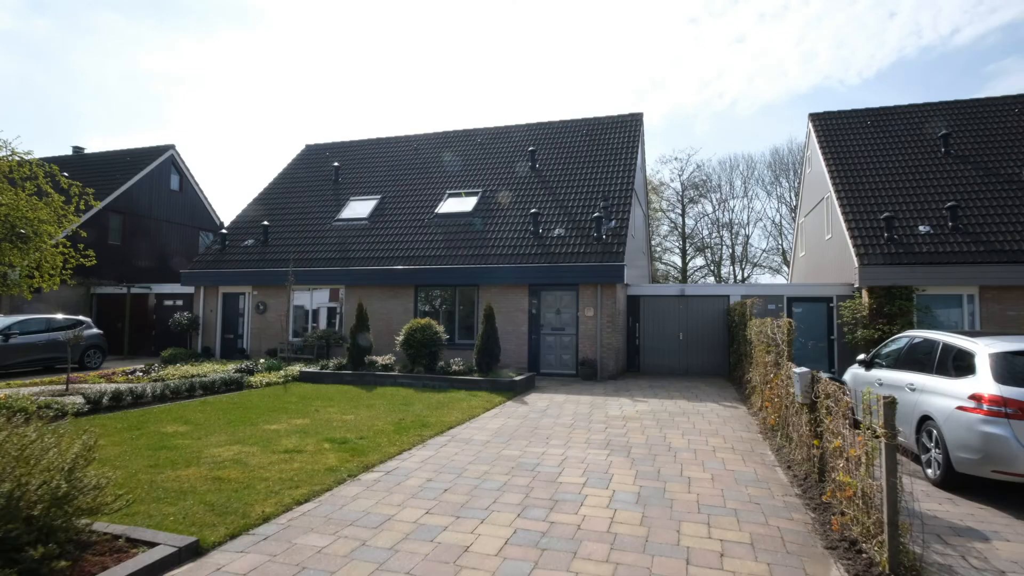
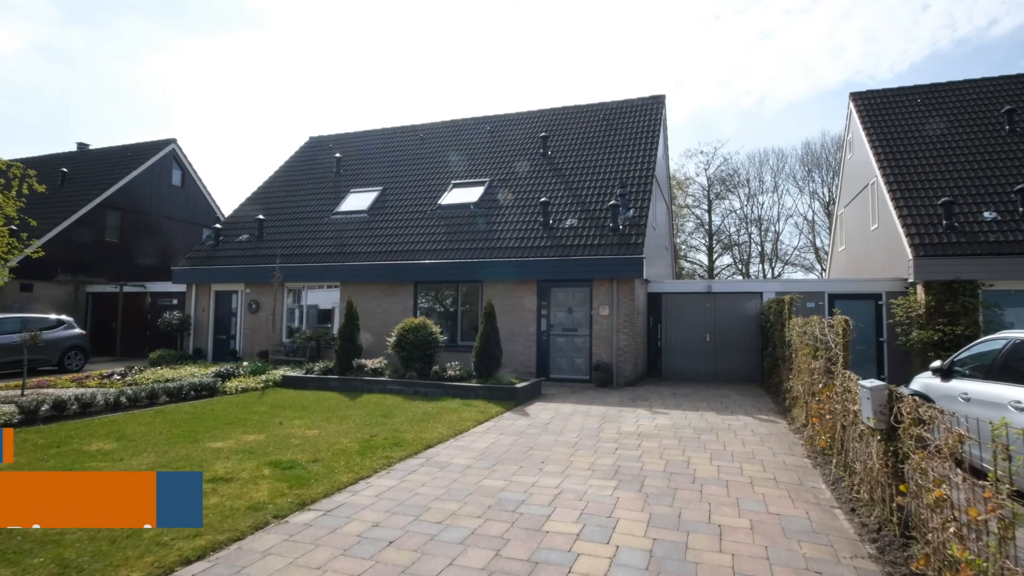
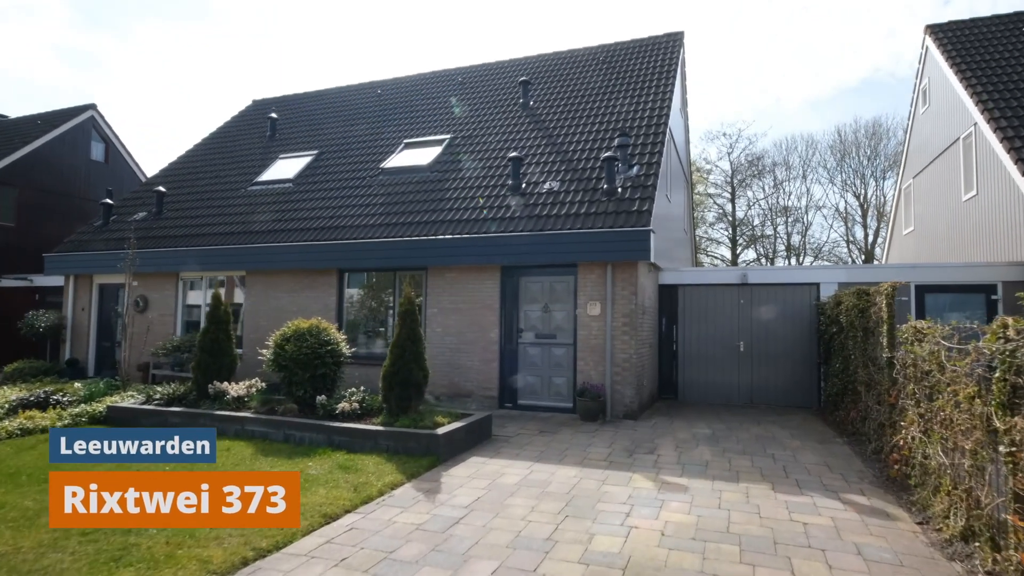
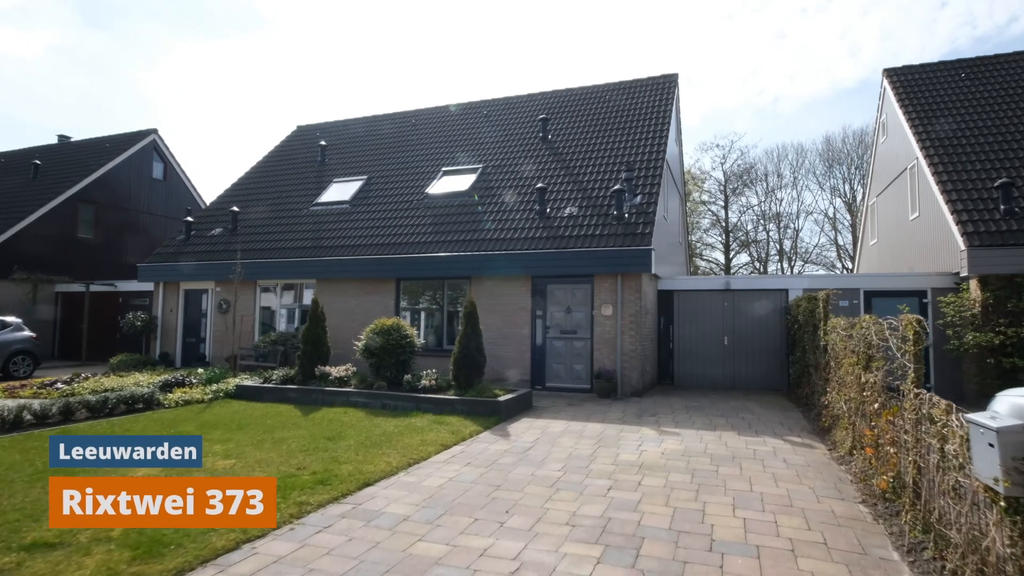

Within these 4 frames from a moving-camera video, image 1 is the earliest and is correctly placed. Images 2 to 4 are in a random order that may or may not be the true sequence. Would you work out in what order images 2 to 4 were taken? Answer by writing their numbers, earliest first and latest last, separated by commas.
2, 4, 3
